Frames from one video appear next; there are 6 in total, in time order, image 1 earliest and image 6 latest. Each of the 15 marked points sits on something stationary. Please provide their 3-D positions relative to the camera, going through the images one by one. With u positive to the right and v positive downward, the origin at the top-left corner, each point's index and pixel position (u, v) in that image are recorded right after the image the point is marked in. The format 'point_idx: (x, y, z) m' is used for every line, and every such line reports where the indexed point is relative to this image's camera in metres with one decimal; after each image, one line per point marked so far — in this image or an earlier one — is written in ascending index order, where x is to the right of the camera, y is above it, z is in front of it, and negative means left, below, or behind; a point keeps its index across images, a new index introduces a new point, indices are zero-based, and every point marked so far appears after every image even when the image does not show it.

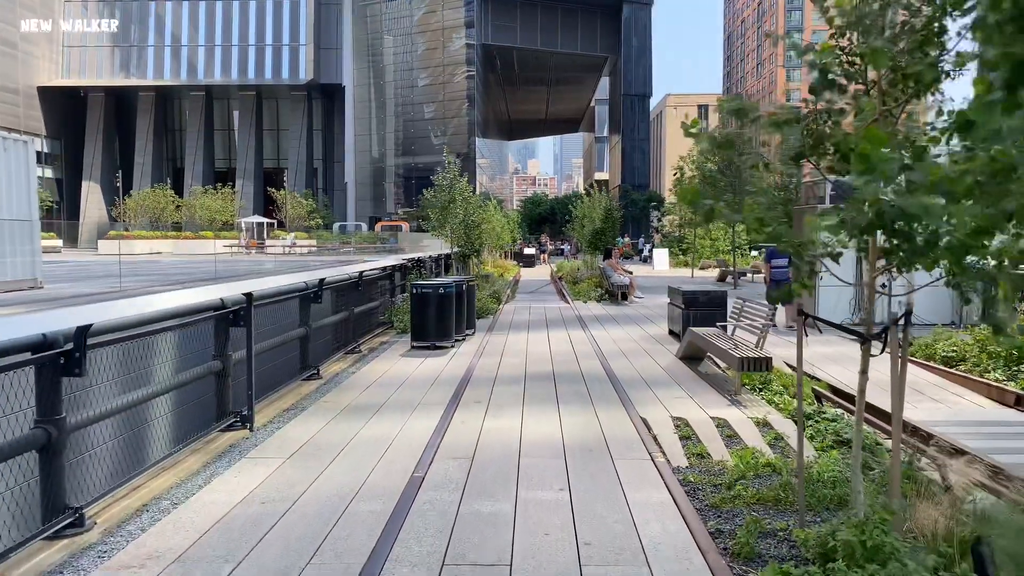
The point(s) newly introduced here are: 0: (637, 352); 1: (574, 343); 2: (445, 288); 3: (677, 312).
0: (+1.5, -0.8, +10.3) m
1: (+0.8, -0.7, +11.3) m
2: (-0.9, 0.0, +10.6) m
3: (+2.3, -0.3, +11.8) m
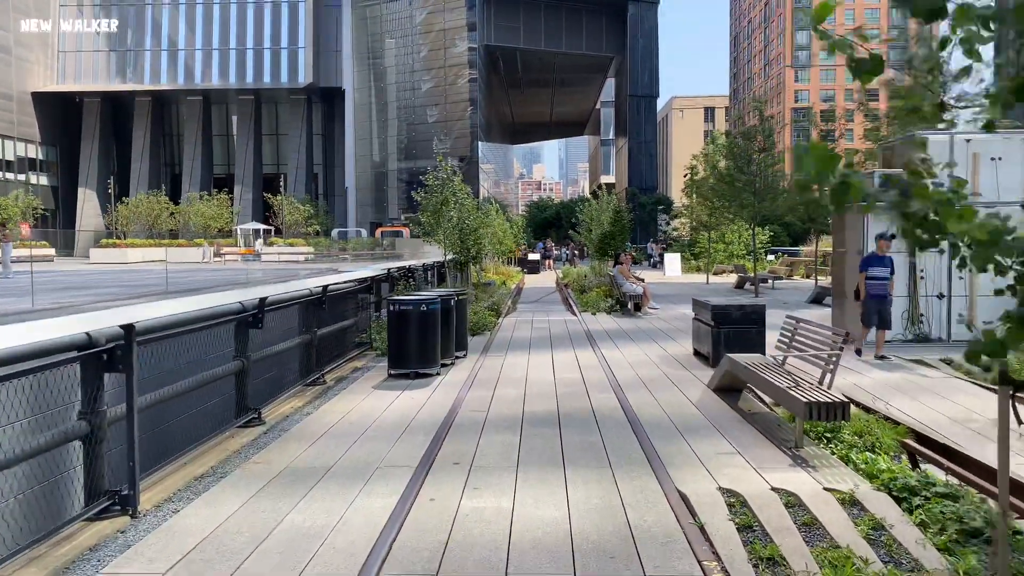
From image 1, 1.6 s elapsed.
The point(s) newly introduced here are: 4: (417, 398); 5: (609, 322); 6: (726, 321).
0: (+1.5, -0.9, +8.5) m
1: (+0.8, -0.9, +9.5) m
2: (-0.9, -0.2, +8.9) m
3: (+2.3, -0.5, +10.0) m
4: (-0.9, -1.0, +7.8) m
5: (+1.7, -0.6, +14.8) m
6: (+2.4, -0.4, +9.5) m
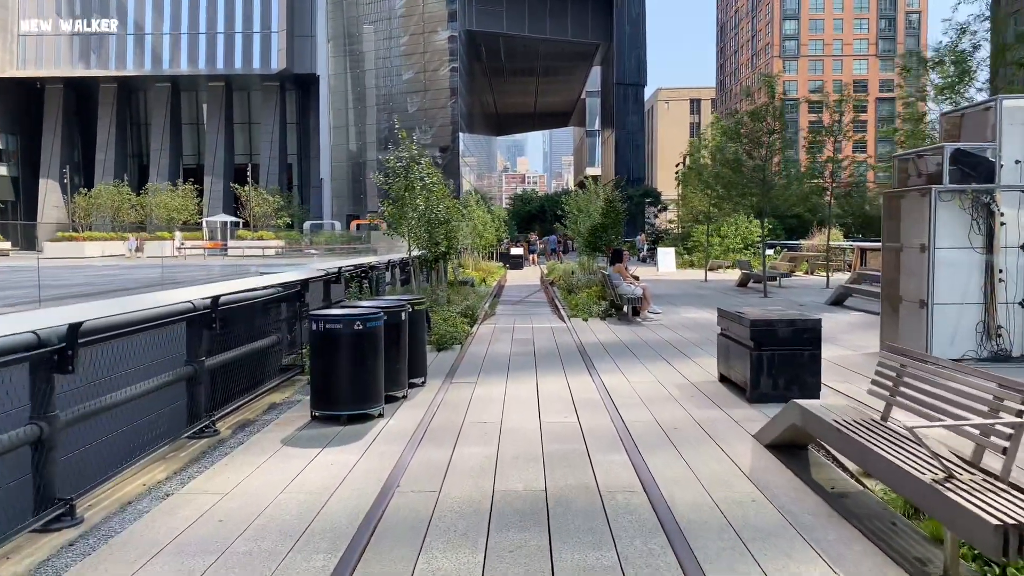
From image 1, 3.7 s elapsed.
0: (+1.3, -1.0, +6.1) m
1: (+0.5, -1.0, +7.1) m
2: (-1.1, -0.3, +6.4) m
3: (+2.0, -0.5, +7.6) m
4: (-1.1, -1.1, +5.4) m
5: (+1.4, -0.6, +12.5) m
6: (+2.2, -0.4, +7.1) m
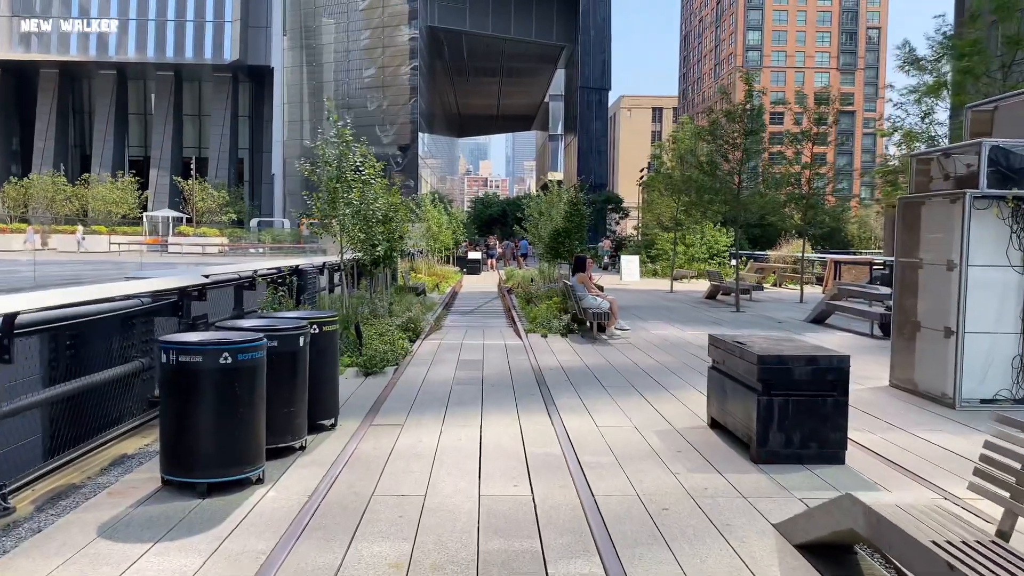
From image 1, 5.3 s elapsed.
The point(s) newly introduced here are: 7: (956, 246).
0: (+0.9, -1.2, +4.4) m
1: (+0.1, -1.1, +5.3) m
2: (-1.5, -0.3, +4.6) m
3: (+1.6, -0.7, +6.0) m
4: (-1.4, -1.2, +3.6) m
5: (+0.7, -0.8, +10.7) m
6: (+1.7, -0.6, +5.4) m
7: (+4.0, +0.4, +7.6) m
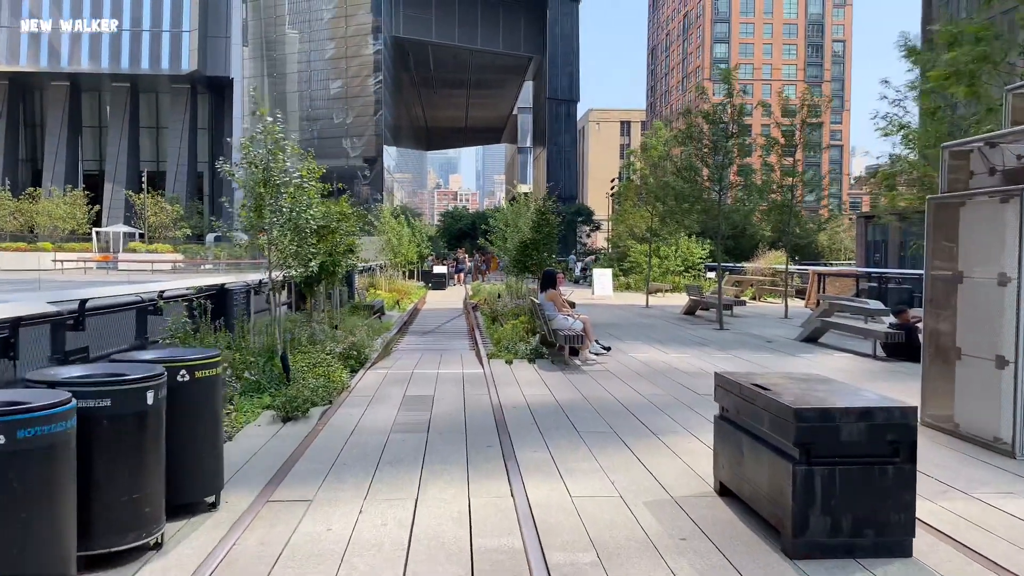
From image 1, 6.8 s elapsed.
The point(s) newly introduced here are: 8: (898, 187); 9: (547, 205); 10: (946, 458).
0: (+0.6, -1.3, +2.9) m
1: (-0.2, -1.2, +3.8) m
2: (-1.8, -0.5, +3.0) m
3: (+1.3, -0.8, +4.4) m
4: (-1.7, -1.3, +1.9) m
5: (+0.2, -1.0, +9.2) m
6: (+1.5, -0.7, +3.9) m
7: (+3.6, +0.2, +6.1) m
8: (+5.9, +1.5, +12.9) m
9: (+0.7, +1.7, +17.4) m
10: (+3.0, -1.2, +5.9) m
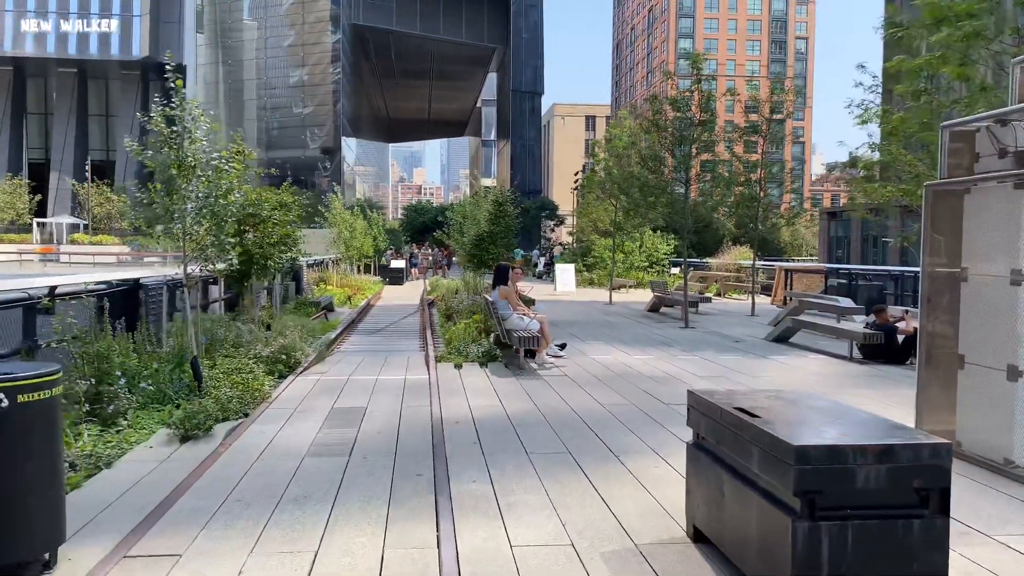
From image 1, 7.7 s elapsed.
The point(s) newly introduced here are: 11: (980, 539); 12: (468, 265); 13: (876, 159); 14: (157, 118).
0: (+0.4, -1.3, +1.9) m
1: (-0.4, -1.2, +2.8) m
2: (-2.0, -0.5, +2.0) m
3: (+0.9, -0.8, +3.5) m
4: (-1.9, -1.3, +0.9) m
5: (-0.3, -1.0, +8.2) m
6: (+1.2, -0.7, +3.0) m
7: (+3.2, +0.2, +5.3) m
8: (+5.2, +1.6, +12.1) m
9: (-0.2, +1.8, +16.5) m
10: (+2.6, -1.2, +5.1) m
11: (+2.3, -1.3, +4.2) m
12: (-0.9, +0.5, +17.2) m
13: (+5.1, +1.8, +12.0) m
14: (-3.6, +1.7, +8.6) m
